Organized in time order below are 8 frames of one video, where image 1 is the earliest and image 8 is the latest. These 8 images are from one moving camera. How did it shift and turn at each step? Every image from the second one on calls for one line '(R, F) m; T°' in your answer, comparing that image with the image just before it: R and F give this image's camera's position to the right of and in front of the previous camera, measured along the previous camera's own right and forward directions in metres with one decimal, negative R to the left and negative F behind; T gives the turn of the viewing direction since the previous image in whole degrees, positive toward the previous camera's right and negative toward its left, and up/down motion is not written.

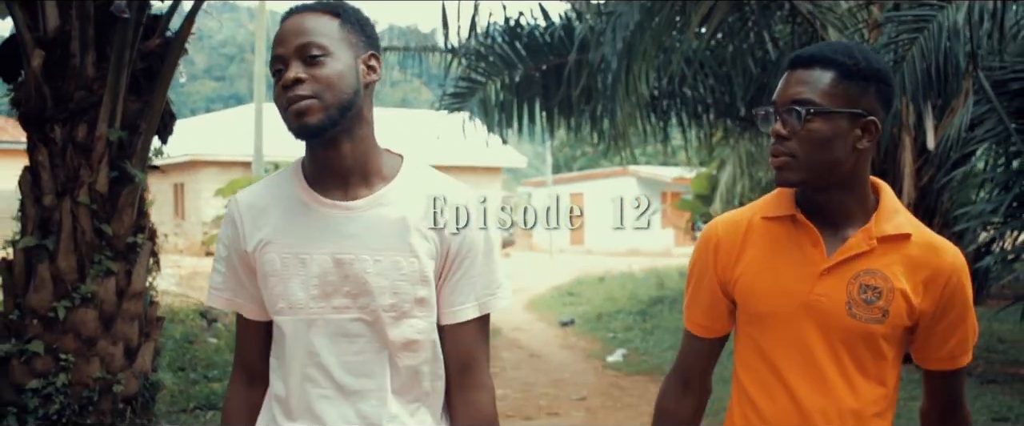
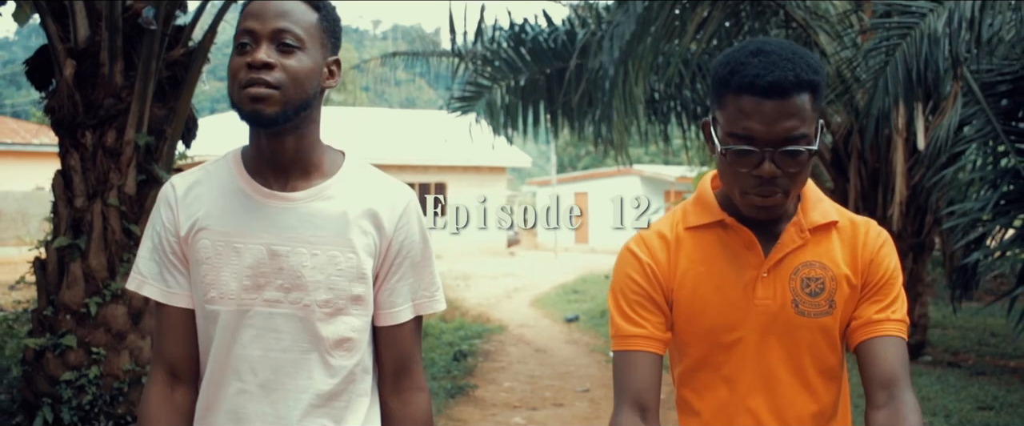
(0.0, -0.2) m; 0°
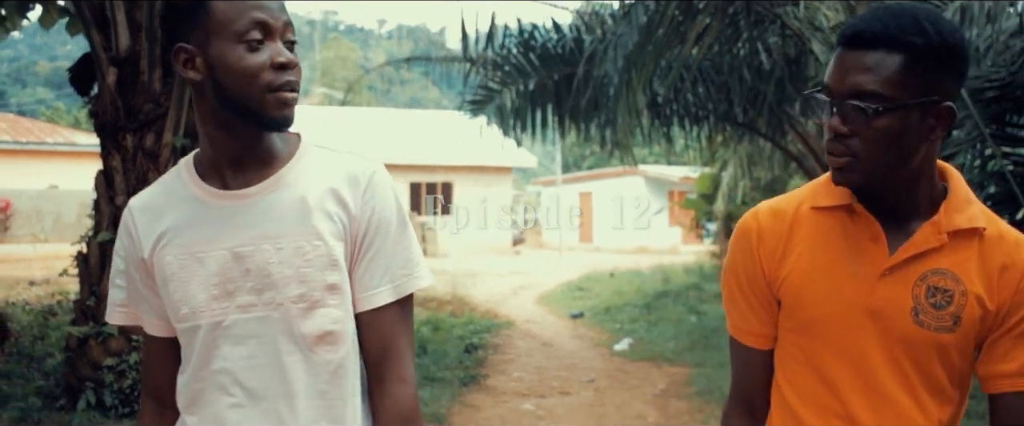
(0.0, -0.3) m; 0°
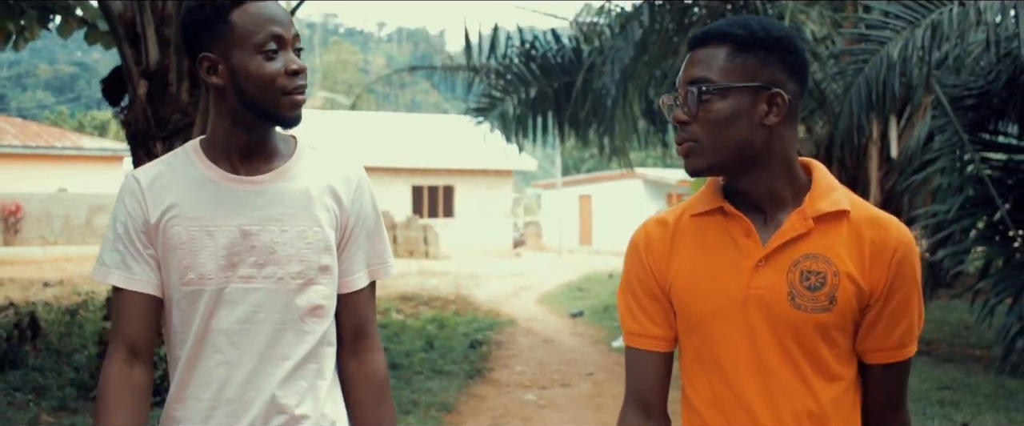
(0.0, -0.3) m; 0°
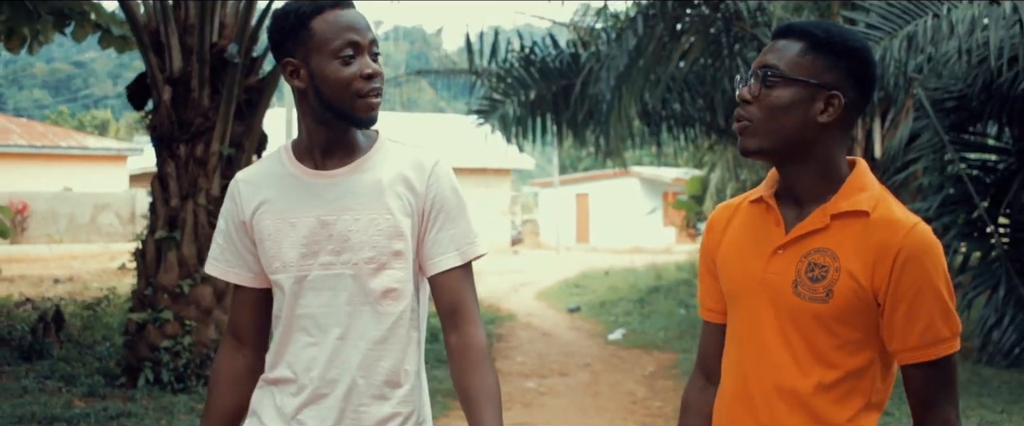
(0.0, -0.3) m; 0°
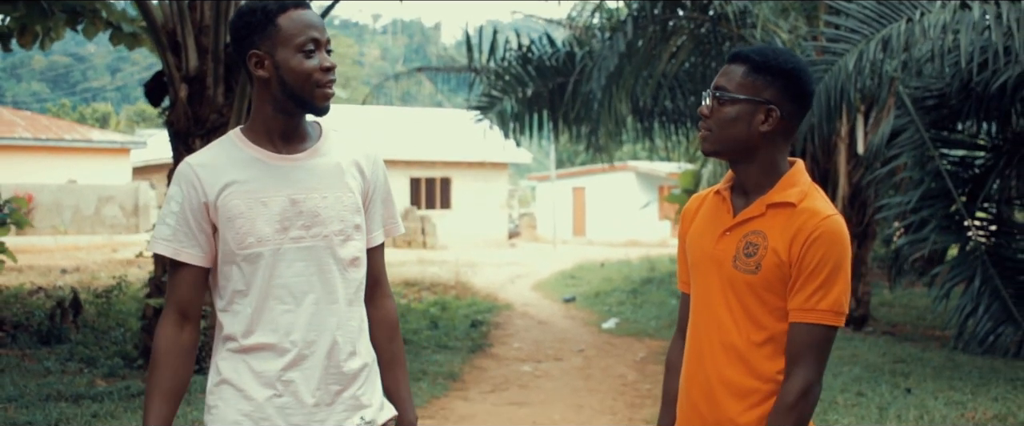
(0.0, -0.3) m; 0°
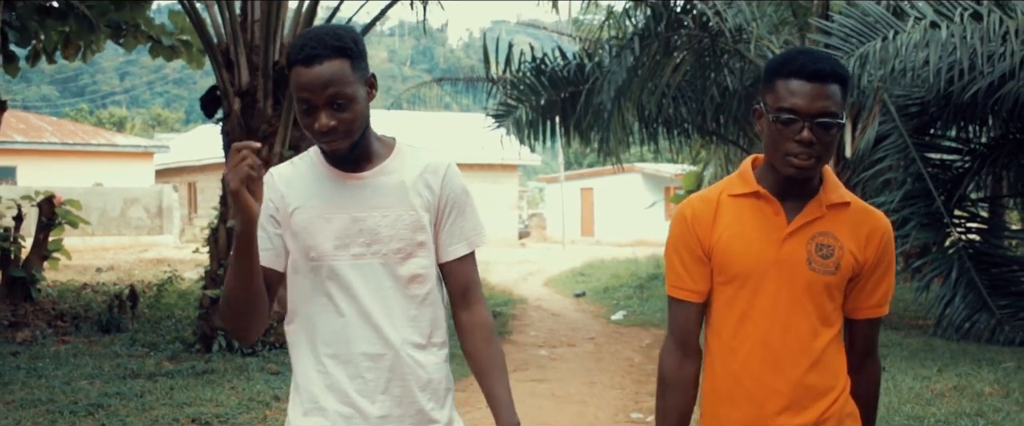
(-0.1, -0.6) m; 0°
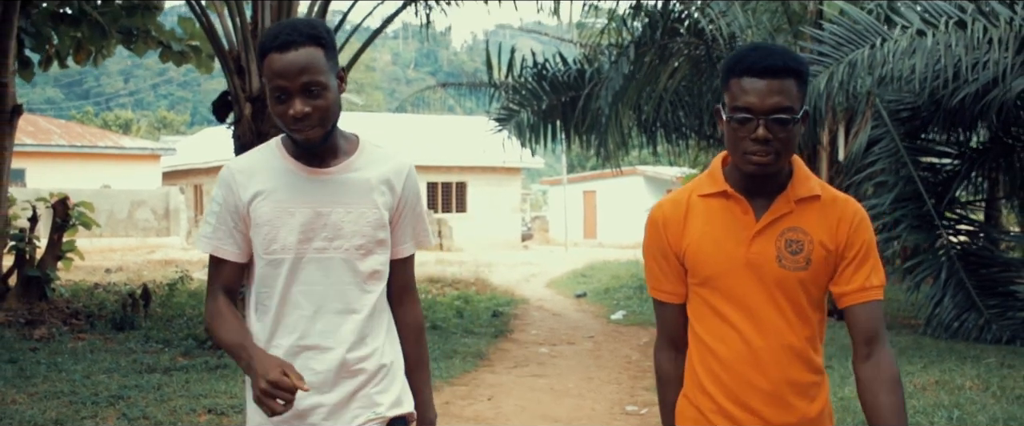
(0.0, -0.2) m; 0°
